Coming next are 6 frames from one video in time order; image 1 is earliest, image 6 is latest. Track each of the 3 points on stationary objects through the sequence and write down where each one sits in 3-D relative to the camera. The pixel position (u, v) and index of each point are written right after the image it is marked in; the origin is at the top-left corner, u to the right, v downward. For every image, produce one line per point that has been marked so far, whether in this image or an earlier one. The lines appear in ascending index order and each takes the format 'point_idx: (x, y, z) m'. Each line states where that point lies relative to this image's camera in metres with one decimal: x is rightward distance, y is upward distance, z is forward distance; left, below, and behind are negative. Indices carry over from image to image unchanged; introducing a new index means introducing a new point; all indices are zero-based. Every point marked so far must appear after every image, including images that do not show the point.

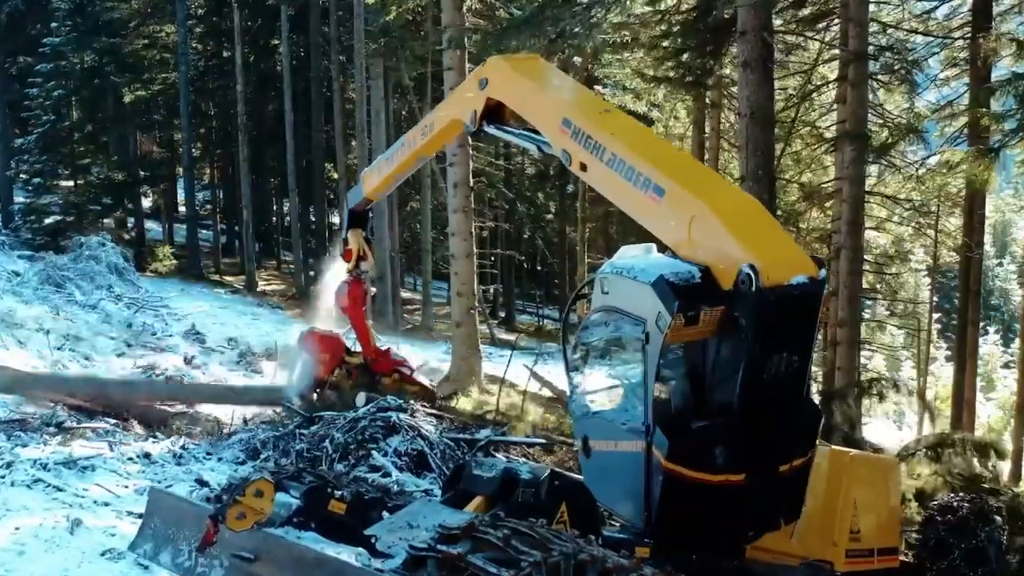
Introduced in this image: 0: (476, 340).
0: (-0.5, -0.8, +13.8) m
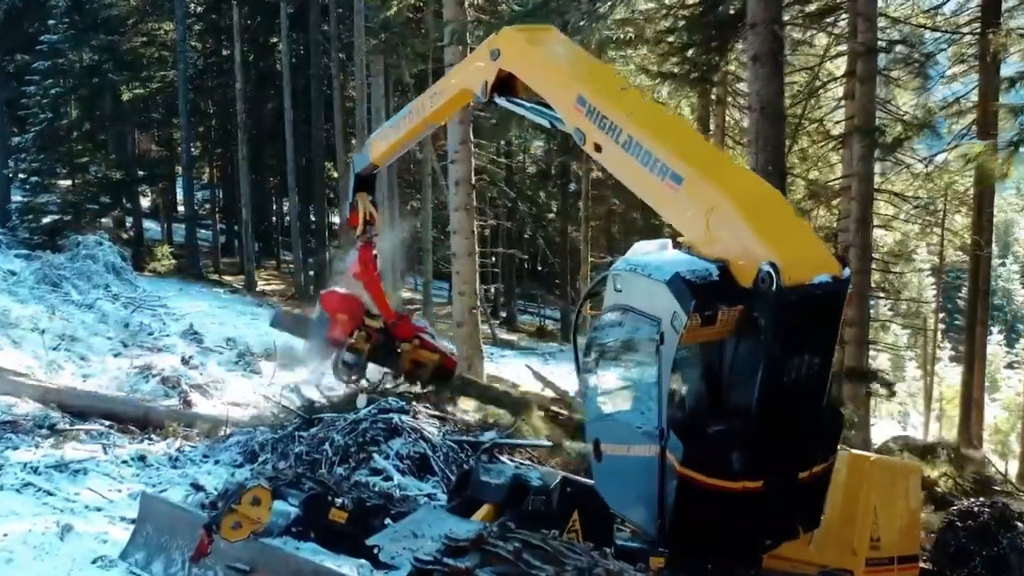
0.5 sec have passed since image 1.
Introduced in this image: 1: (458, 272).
0: (-0.5, -0.7, +13.6) m
1: (-0.8, +0.2, +13.3) m
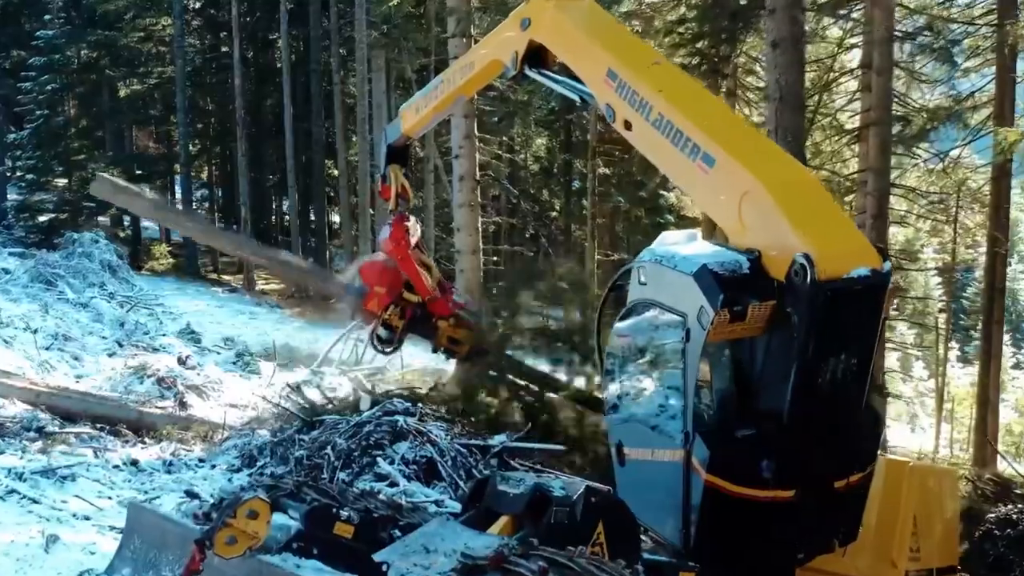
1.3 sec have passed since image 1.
0: (-0.4, -0.7, +13.2) m
1: (-0.7, +0.2, +12.9) m
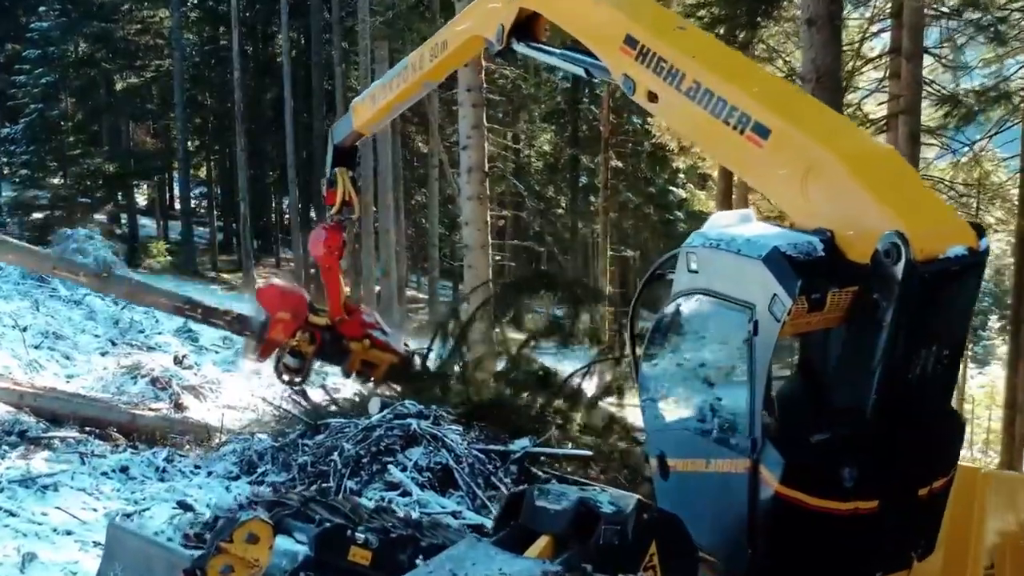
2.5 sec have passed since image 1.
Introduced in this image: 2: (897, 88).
0: (-0.3, -0.7, +12.7) m
1: (-0.5, +0.3, +12.4) m
2: (+4.7, +2.4, +11.4) m
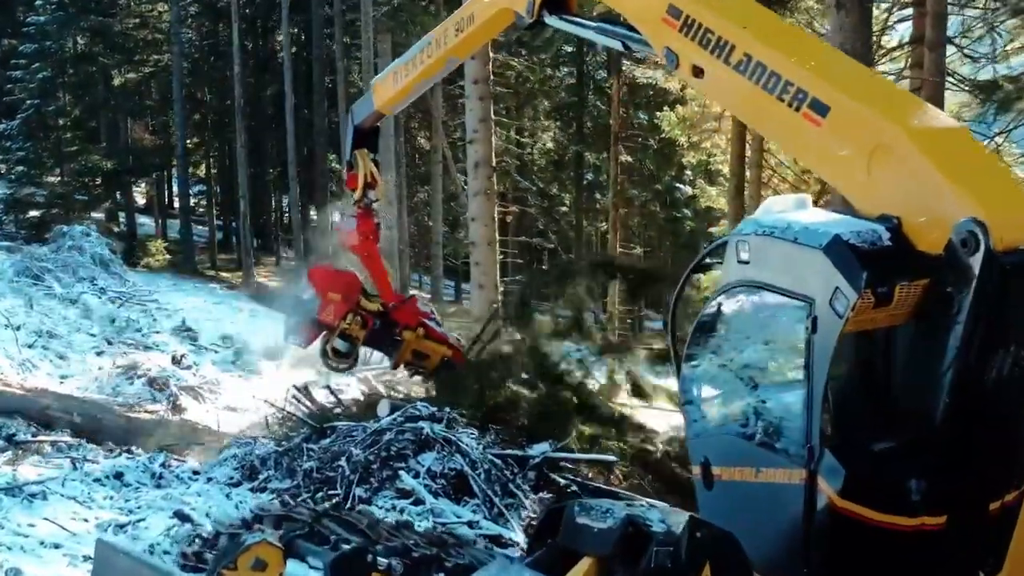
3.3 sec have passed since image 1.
0: (-0.2, -0.6, +12.3) m
1: (-0.4, +0.3, +12.0) m
2: (+4.8, +2.5, +11.1) m
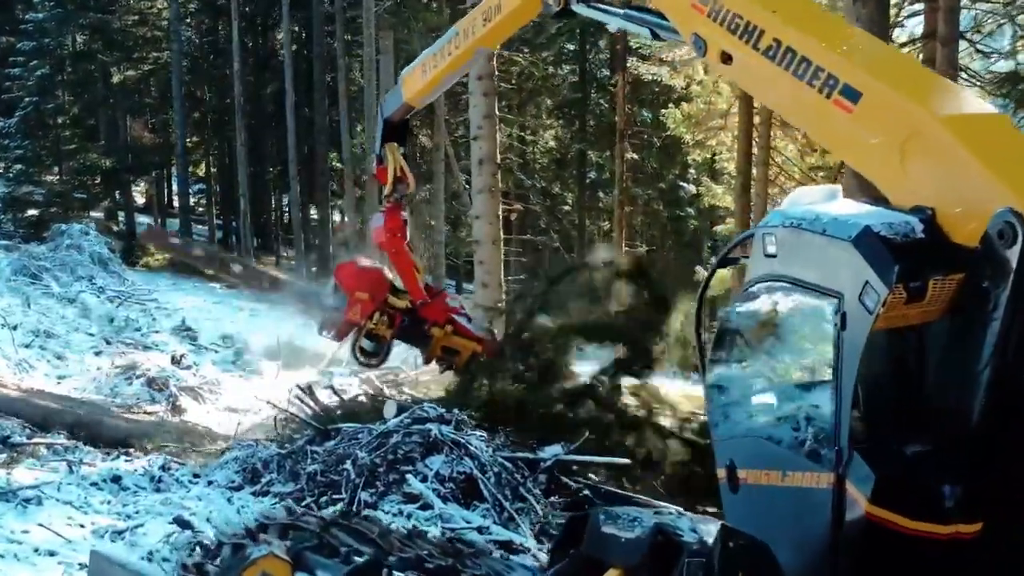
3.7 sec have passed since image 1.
0: (-0.1, -0.6, +12.1) m
1: (-0.4, +0.3, +11.8) m
2: (+4.9, +2.5, +10.9) m
